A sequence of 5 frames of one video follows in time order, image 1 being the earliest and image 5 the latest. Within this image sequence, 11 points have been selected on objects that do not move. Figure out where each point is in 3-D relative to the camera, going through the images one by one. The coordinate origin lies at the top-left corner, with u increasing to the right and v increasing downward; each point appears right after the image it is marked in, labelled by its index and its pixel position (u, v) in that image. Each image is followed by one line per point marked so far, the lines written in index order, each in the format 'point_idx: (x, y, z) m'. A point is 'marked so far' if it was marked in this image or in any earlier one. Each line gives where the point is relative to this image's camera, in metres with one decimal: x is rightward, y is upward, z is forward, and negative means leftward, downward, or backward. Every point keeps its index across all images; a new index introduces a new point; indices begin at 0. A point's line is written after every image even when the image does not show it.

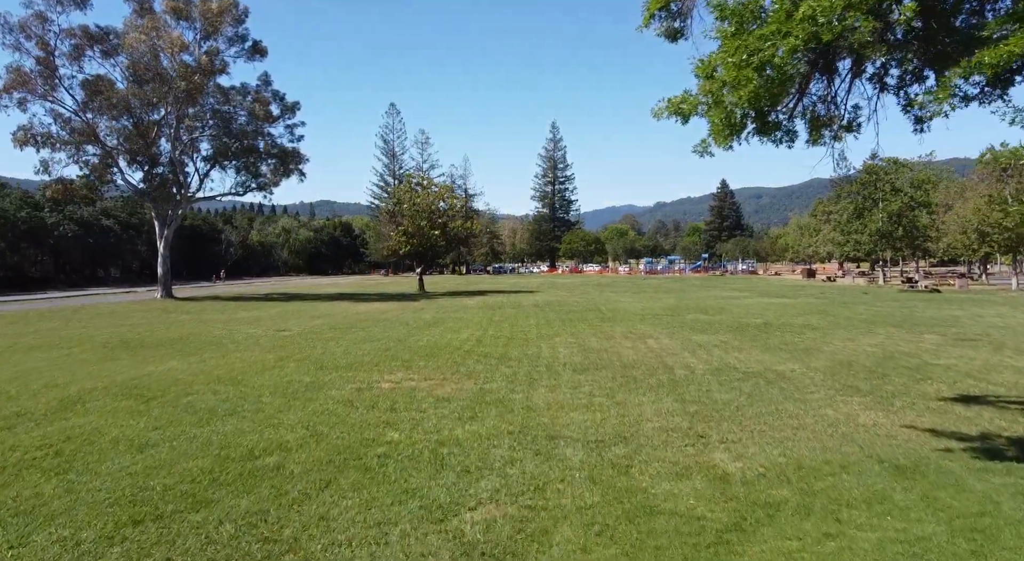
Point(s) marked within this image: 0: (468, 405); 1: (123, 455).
0: (-0.5, -1.5, +8.1) m
1: (-3.3, -1.5, +5.8) m
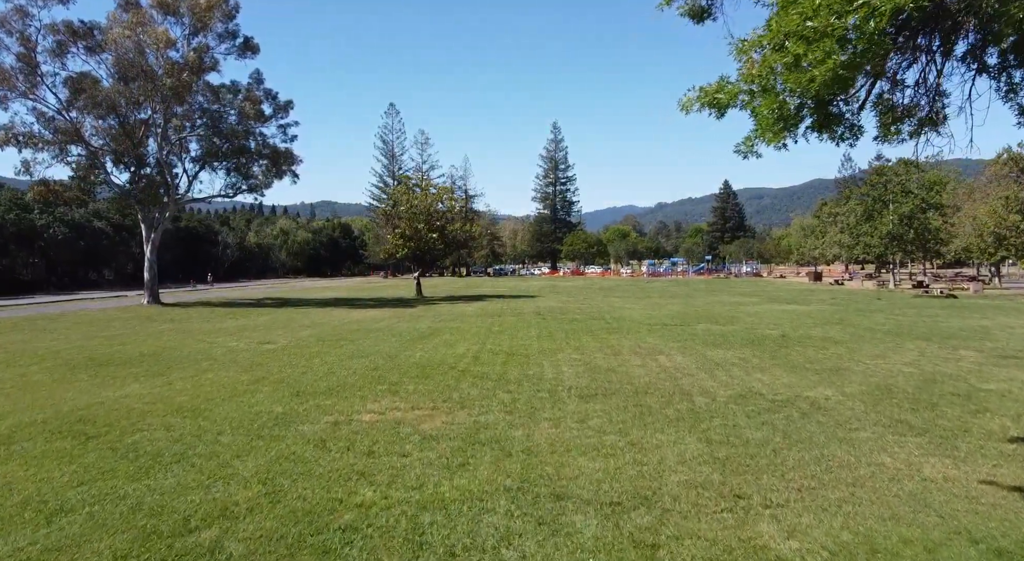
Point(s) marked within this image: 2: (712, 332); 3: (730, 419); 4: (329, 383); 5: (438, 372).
0: (-0.5, -1.7, +7.0) m
1: (-3.3, -1.7, +4.7) m
2: (+5.1, -1.3, +17.4) m
3: (+2.5, -1.6, +7.9) m
4: (-2.8, -1.6, +10.5) m
5: (-1.2, -1.5, +11.4) m
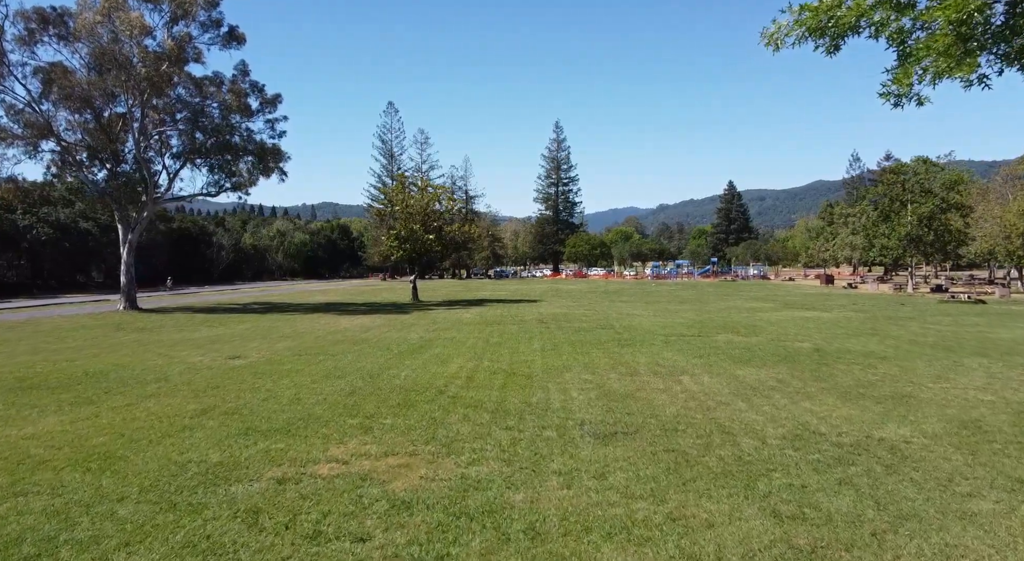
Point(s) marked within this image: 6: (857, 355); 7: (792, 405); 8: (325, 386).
0: (-0.6, -1.8, +5.1) m
1: (-3.3, -1.8, +2.8) m
2: (+5.1, -1.5, +15.6) m
3: (+2.5, -1.7, +6.1) m
4: (-2.8, -1.7, +8.7) m
5: (-1.2, -1.7, +9.6) m
6: (+6.8, -1.5, +13.5) m
7: (+3.8, -1.7, +9.2) m
8: (-3.0, -1.7, +10.8) m
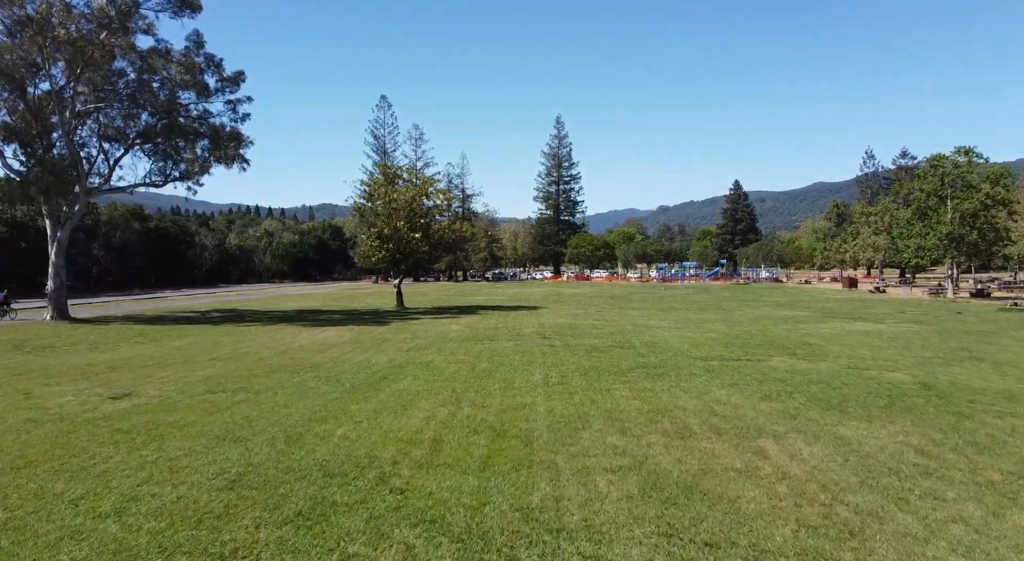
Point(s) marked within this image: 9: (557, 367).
0: (-0.7, -1.9, +1.1) m
1: (-3.4, -1.9, -1.2) m
2: (+5.0, -1.6, +11.5) m
3: (+2.4, -1.9, +2.0) m
4: (-2.9, -1.8, +4.7) m
5: (-1.3, -1.8, +5.6) m
6: (+6.7, -1.6, +9.5) m
7: (+3.6, -1.8, +5.2) m
8: (-3.1, -1.8, +6.8) m
9: (+0.8, -1.6, +13.0) m
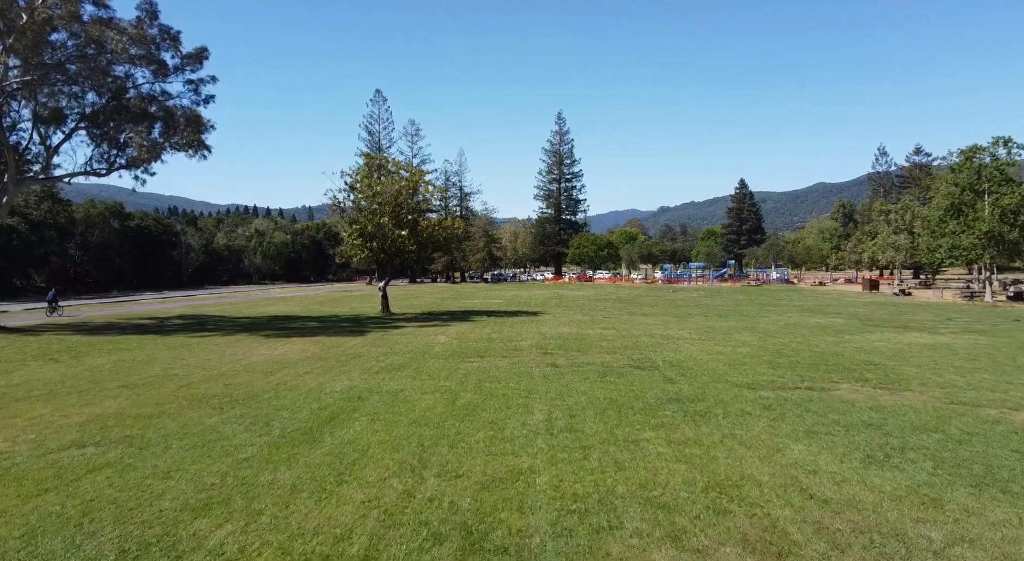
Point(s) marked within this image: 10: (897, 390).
0: (-0.8, -2.0, -2.0) m
1: (-3.6, -2.0, -4.3) m
2: (+4.9, -1.7, +8.4) m
3: (+2.3, -1.9, -1.1) m
4: (-3.1, -1.9, +1.6) m
5: (-1.5, -1.9, +2.5) m
6: (+6.6, -1.7, +6.4) m
7: (+3.5, -1.9, +2.0) m
8: (-3.2, -1.9, +3.7) m
9: (+0.7, -1.7, +9.9) m
10: (+6.0, -1.7, +10.6) m
